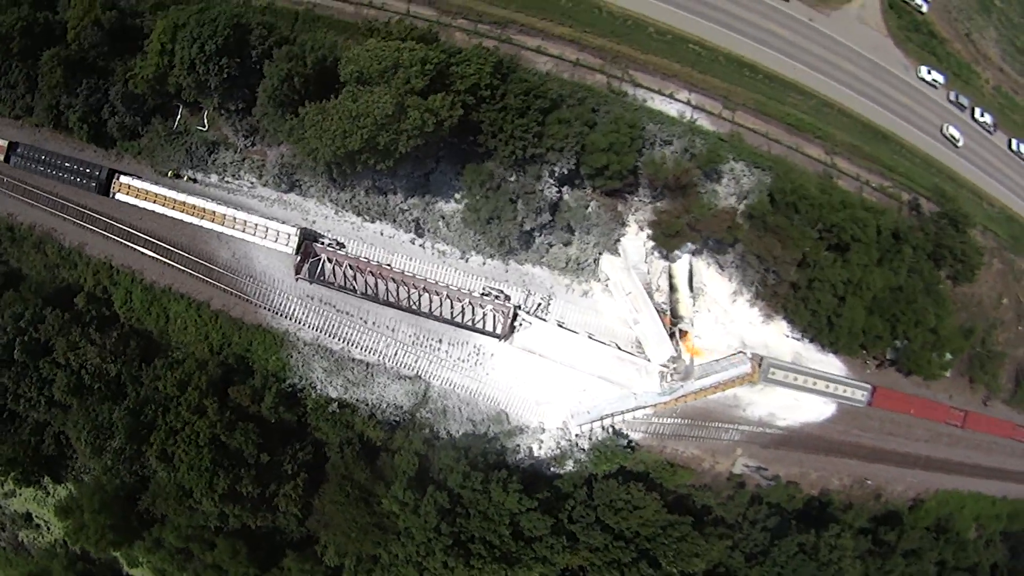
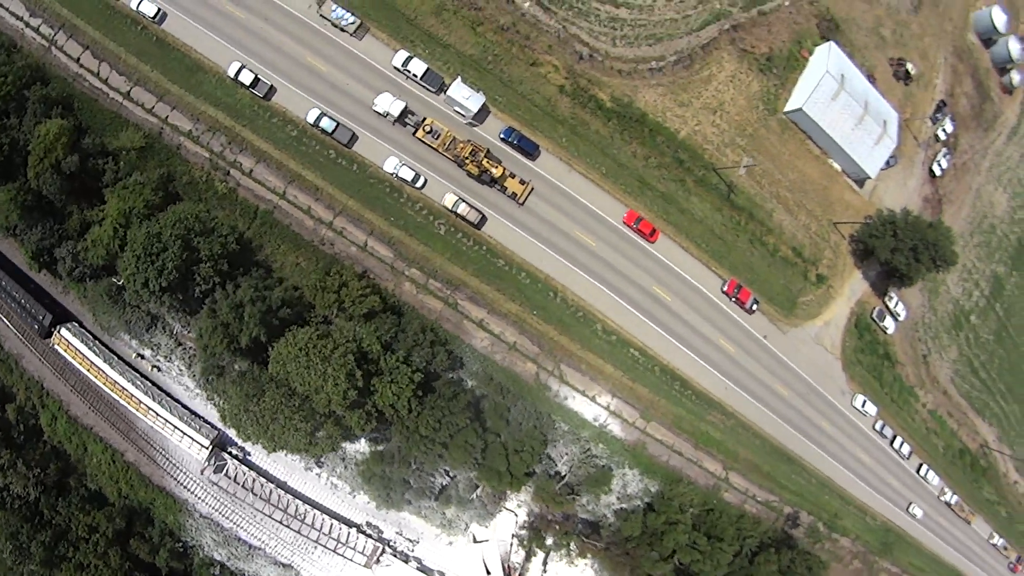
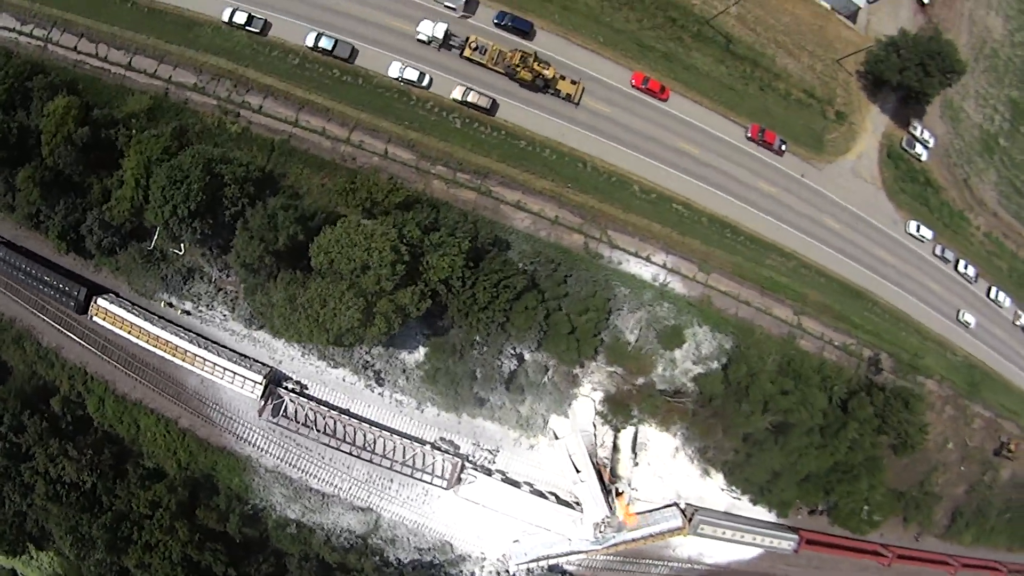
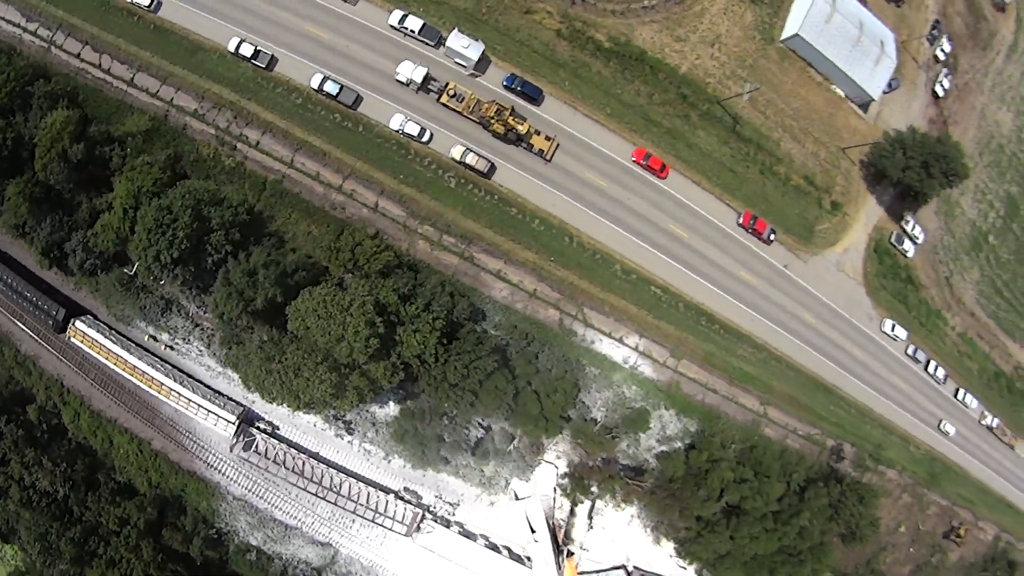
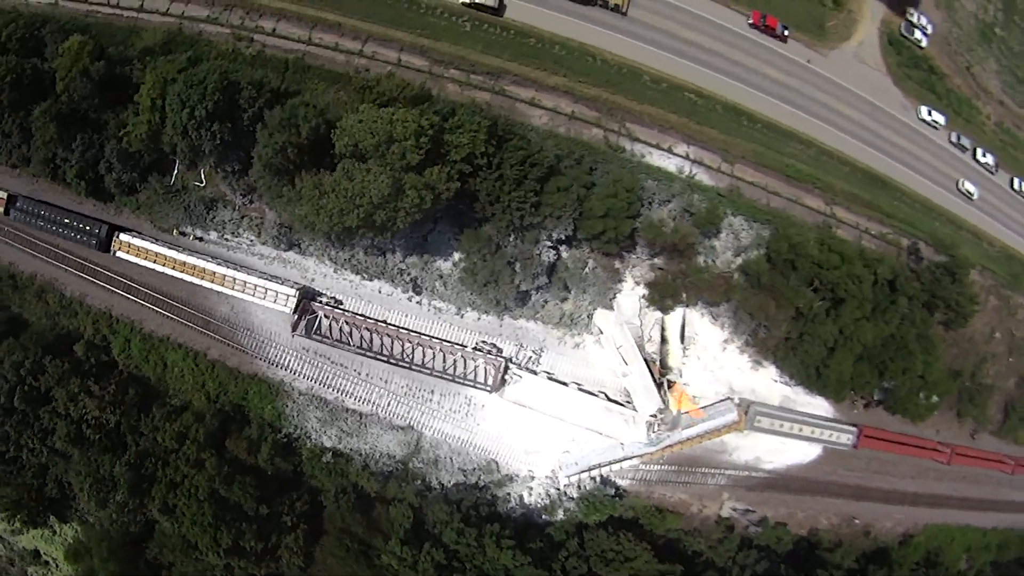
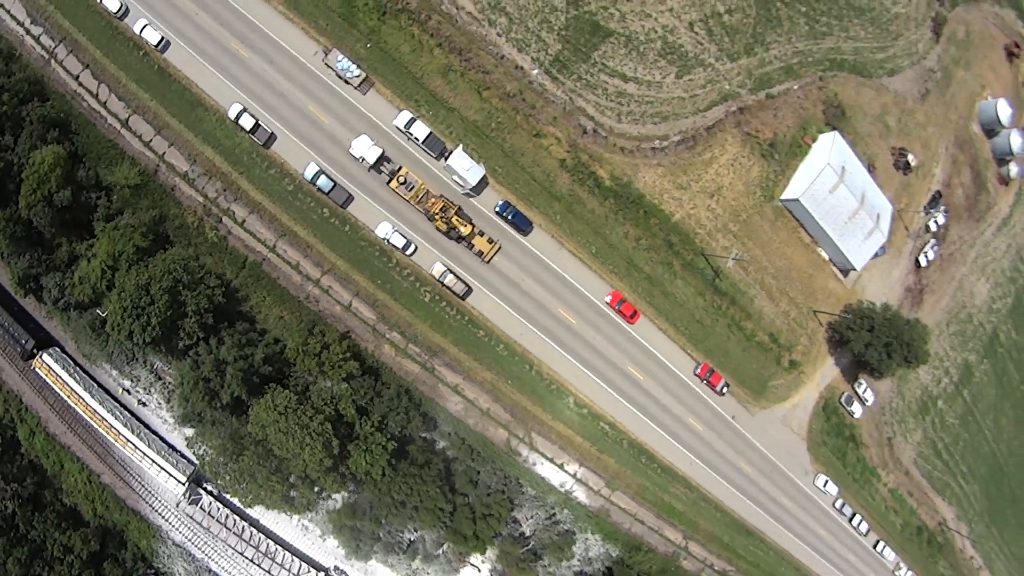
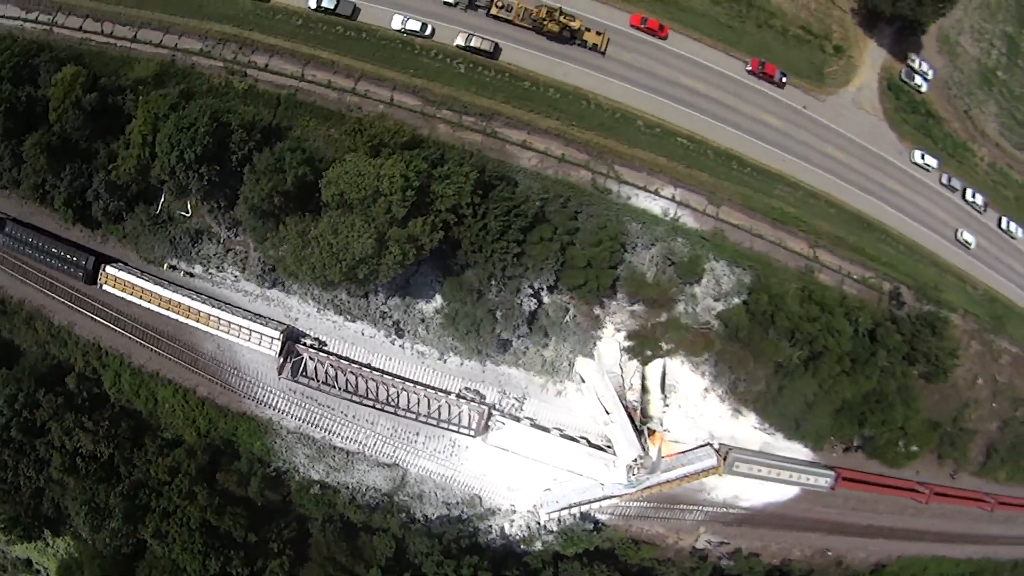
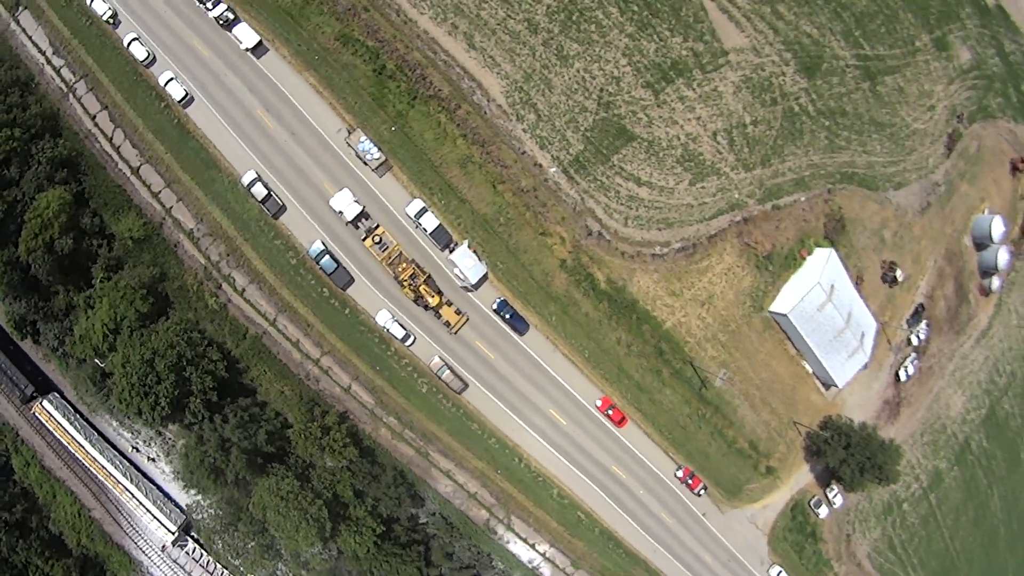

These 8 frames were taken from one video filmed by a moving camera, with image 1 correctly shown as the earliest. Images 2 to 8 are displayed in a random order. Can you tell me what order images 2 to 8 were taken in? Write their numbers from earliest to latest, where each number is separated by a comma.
5, 7, 3, 4, 2, 6, 8
